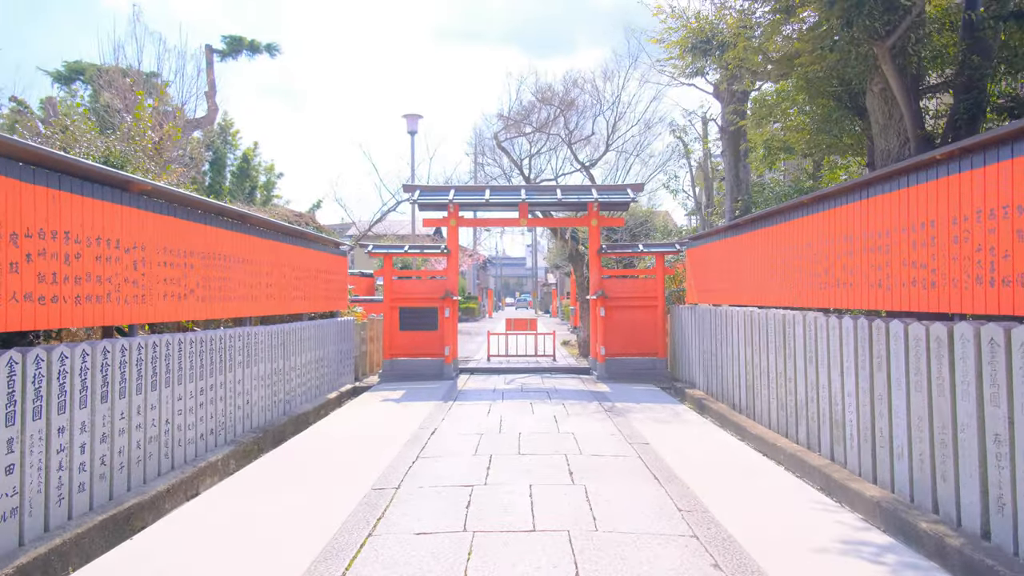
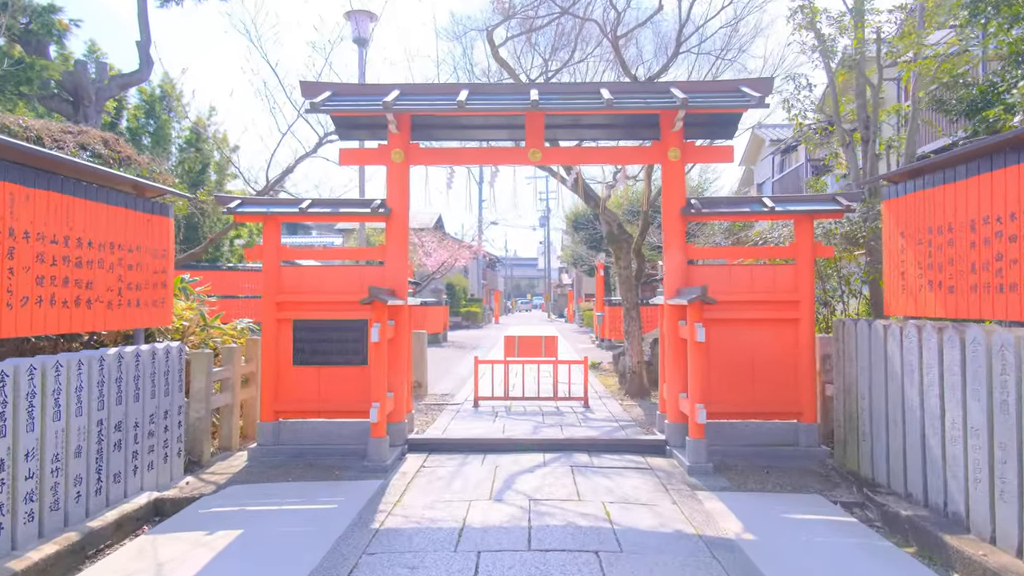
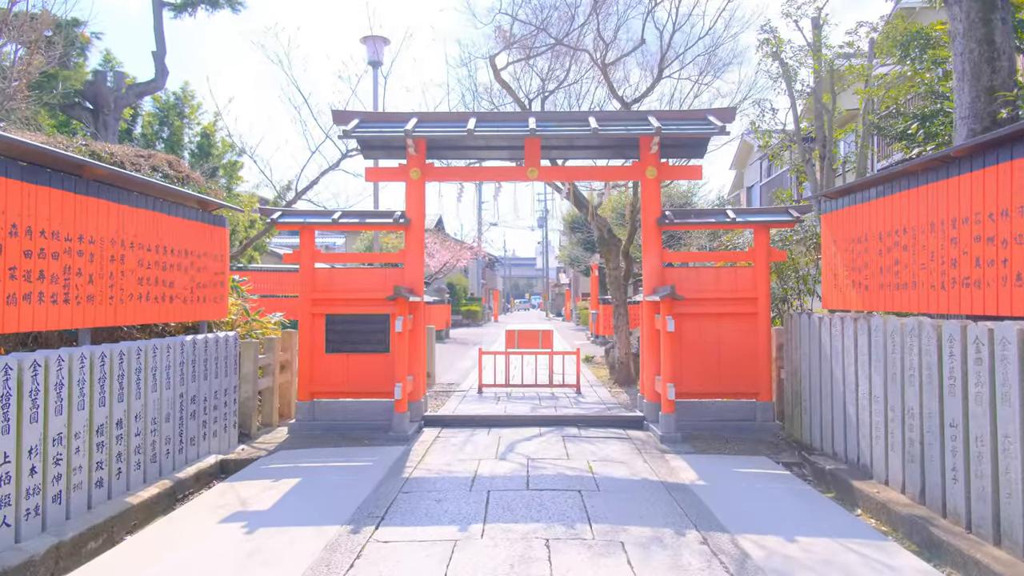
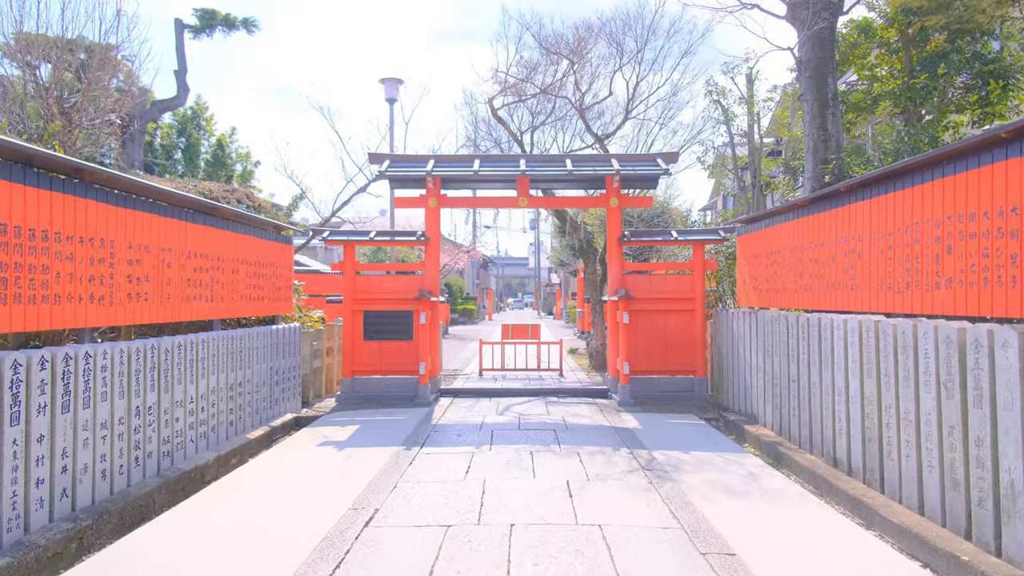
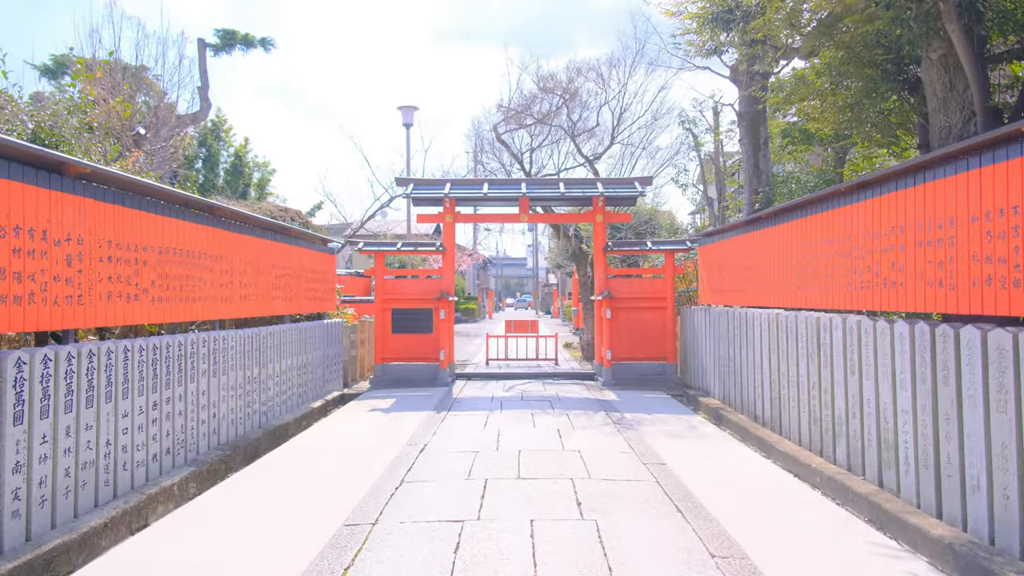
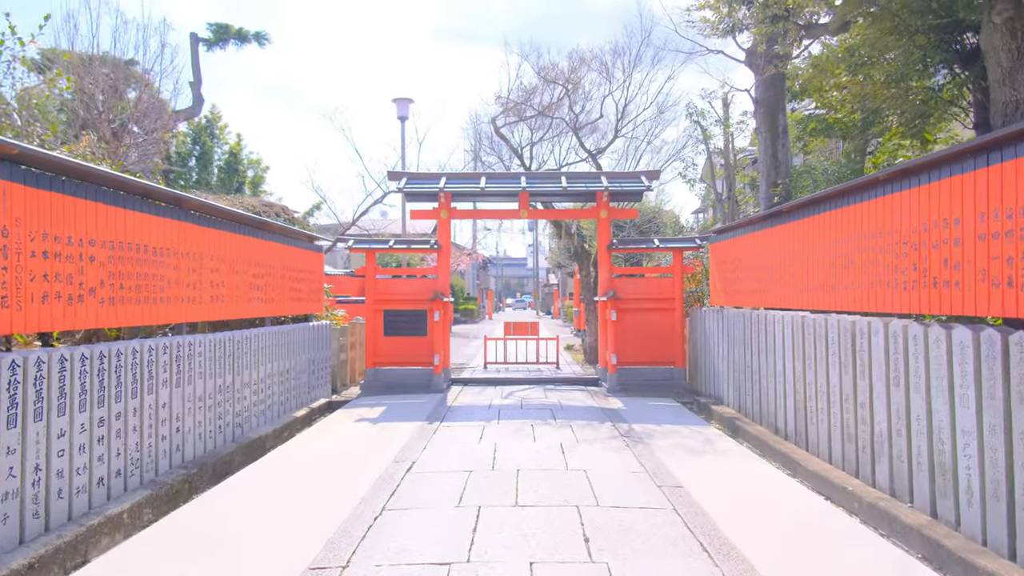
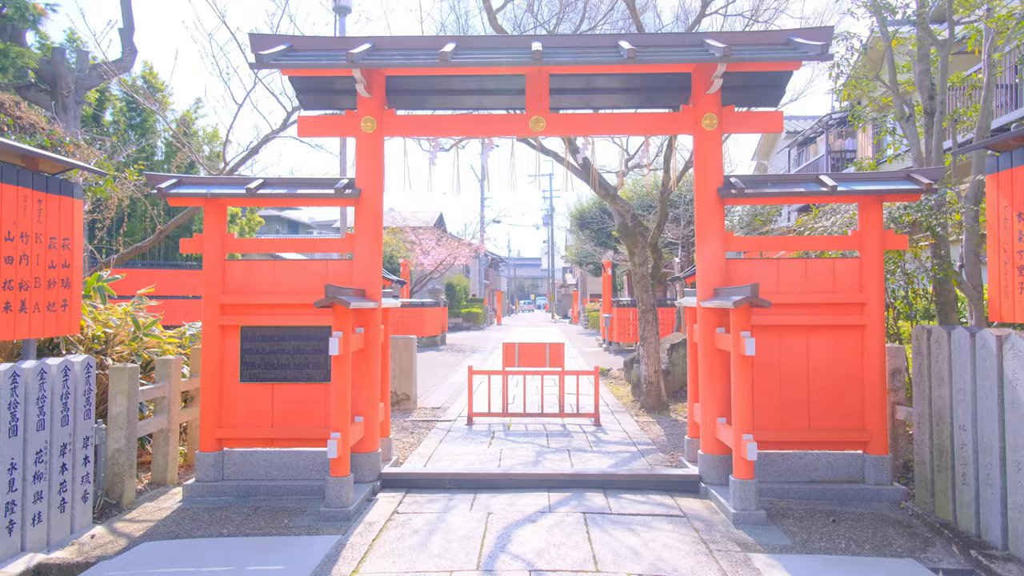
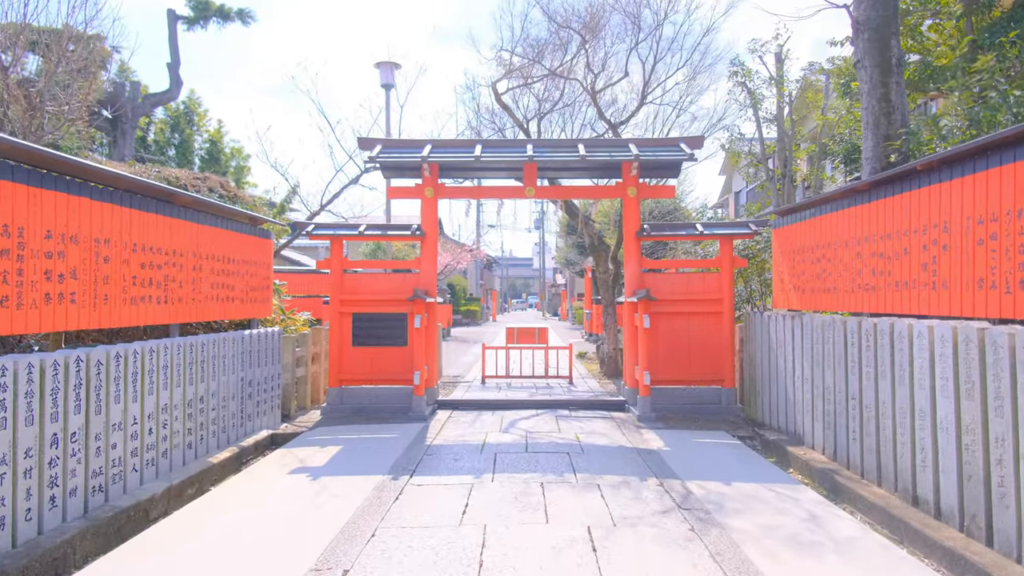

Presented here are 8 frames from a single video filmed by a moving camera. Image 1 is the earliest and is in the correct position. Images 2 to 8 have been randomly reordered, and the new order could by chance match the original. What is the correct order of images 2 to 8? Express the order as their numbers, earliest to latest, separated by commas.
5, 6, 4, 8, 3, 2, 7
